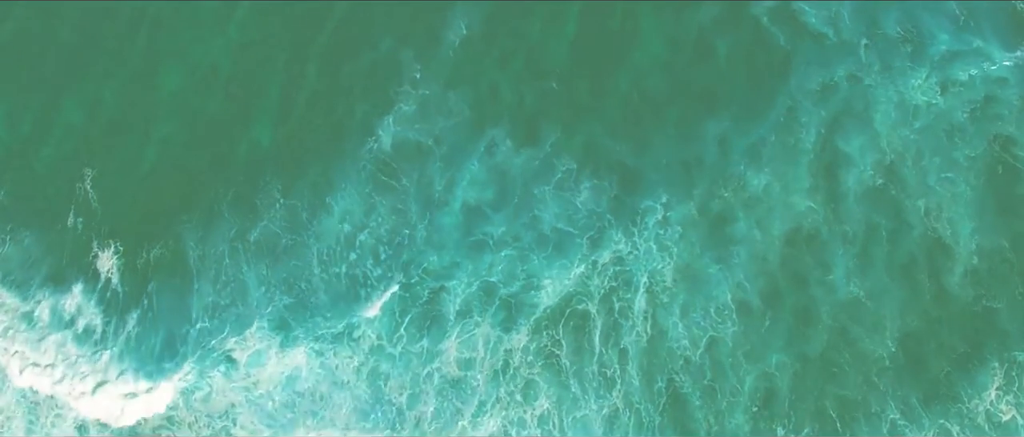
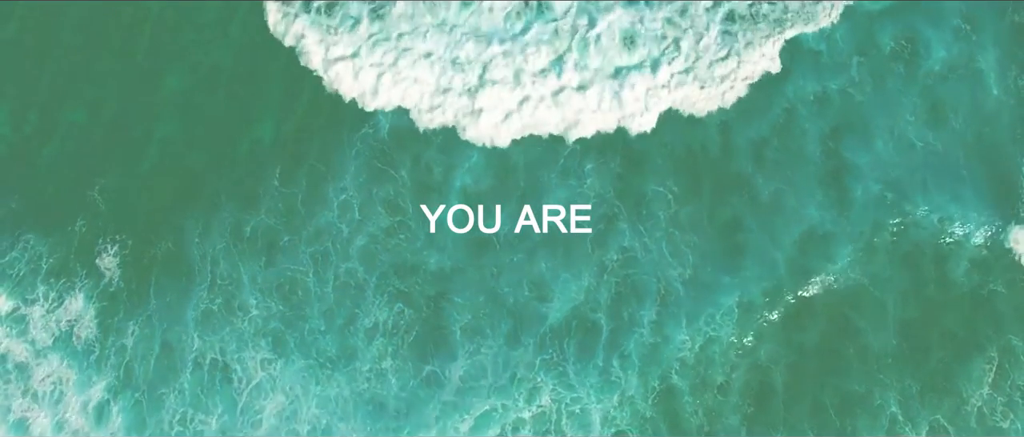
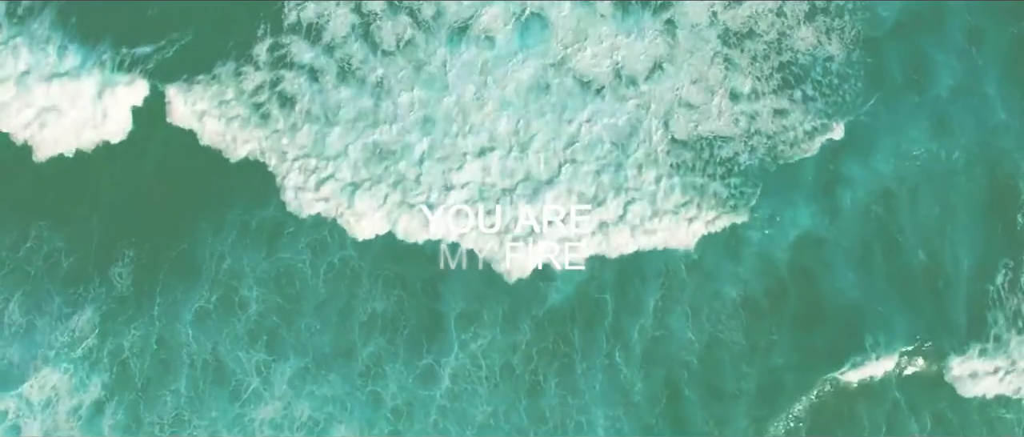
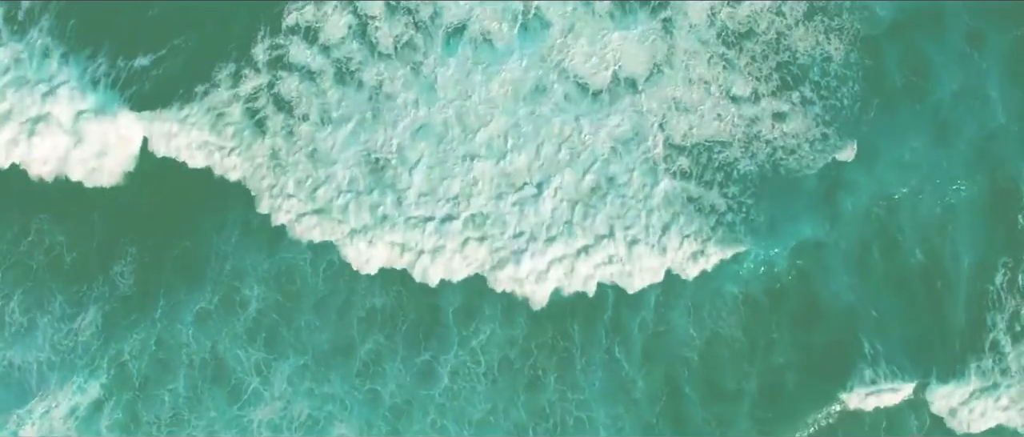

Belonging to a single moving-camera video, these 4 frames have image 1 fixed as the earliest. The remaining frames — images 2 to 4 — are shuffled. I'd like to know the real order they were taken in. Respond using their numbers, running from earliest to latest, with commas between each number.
2, 3, 4
